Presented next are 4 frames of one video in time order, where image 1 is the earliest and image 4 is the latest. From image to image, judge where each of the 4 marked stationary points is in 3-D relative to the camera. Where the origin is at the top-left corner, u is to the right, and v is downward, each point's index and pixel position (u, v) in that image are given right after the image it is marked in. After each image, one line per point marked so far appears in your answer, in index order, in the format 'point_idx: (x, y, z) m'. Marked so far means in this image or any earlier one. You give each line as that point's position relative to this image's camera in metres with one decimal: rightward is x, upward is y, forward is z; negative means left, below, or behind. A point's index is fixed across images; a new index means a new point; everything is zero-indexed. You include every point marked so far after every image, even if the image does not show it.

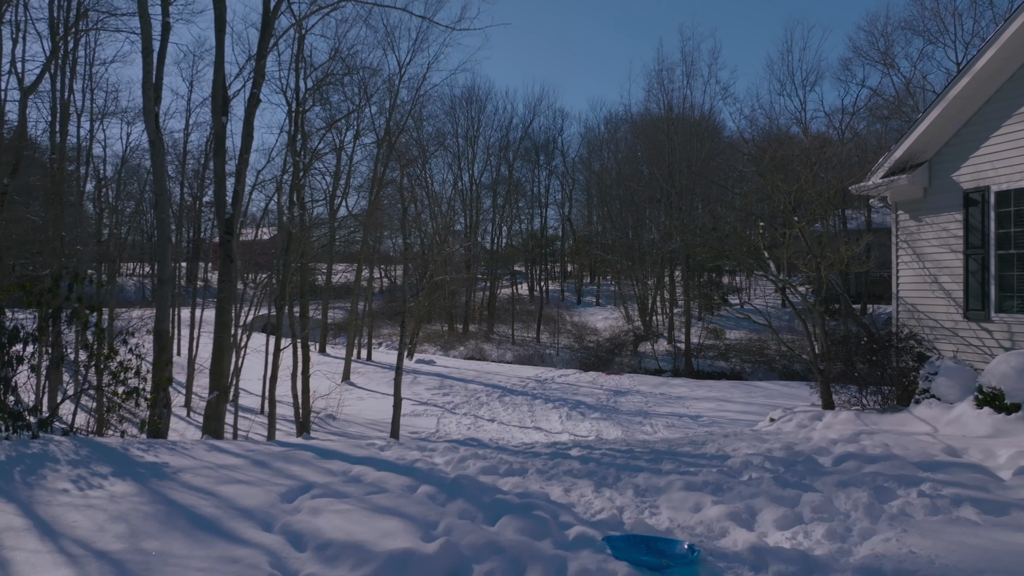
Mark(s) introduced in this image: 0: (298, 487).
0: (-1.1, -1.0, +3.4) m
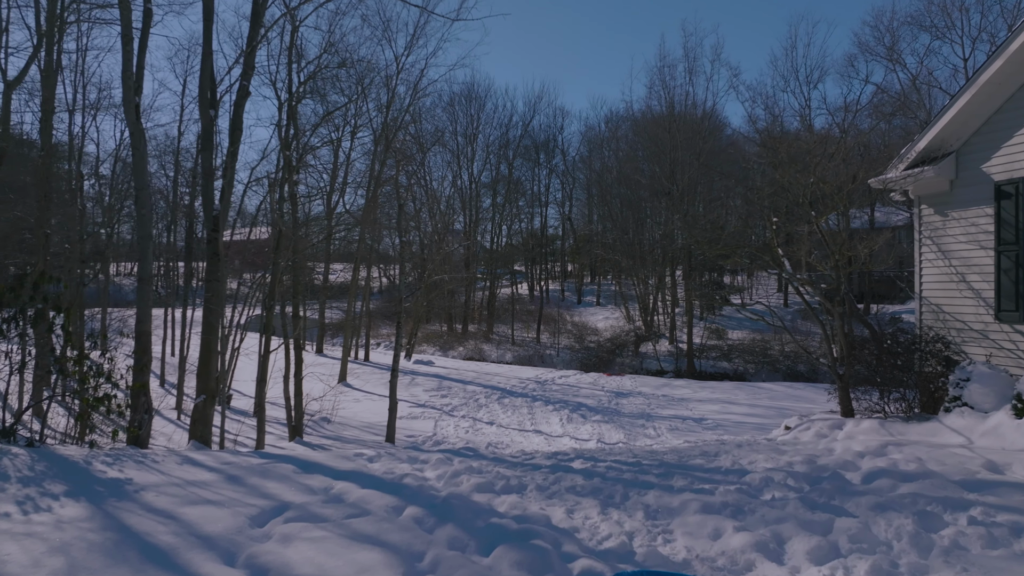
0: (-1.1, -1.0, +3.0) m
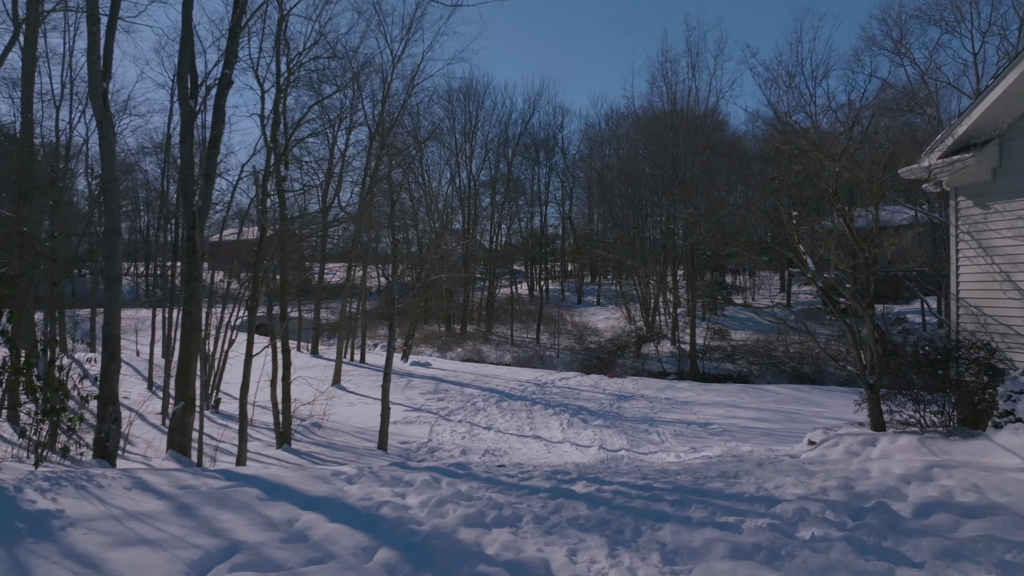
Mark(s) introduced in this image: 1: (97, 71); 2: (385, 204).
0: (-1.1, -1.0, +2.6) m
1: (-3.8, +2.0, +6.1) m
2: (-3.4, +2.2, +17.7) m
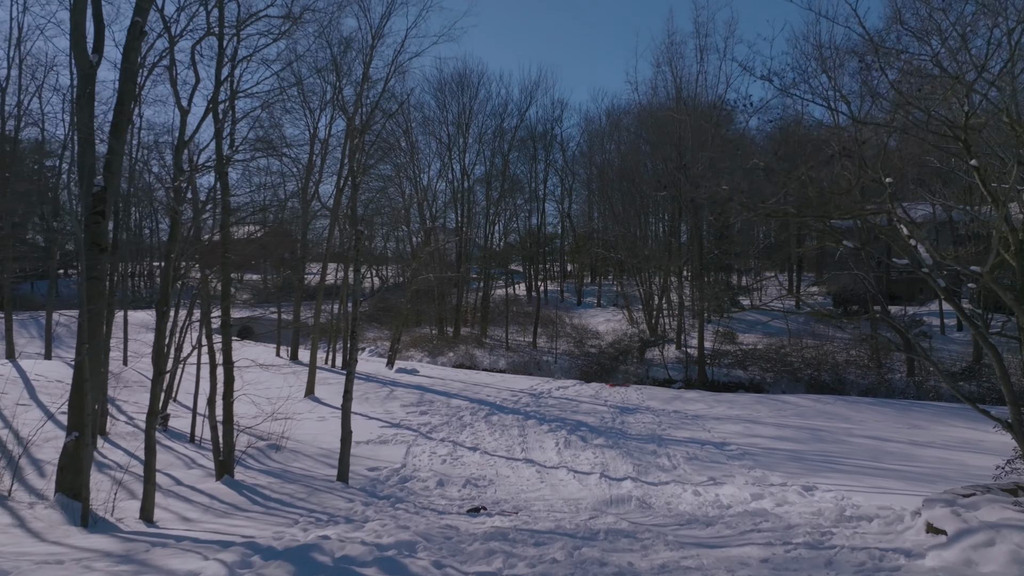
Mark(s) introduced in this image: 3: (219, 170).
0: (-1.3, -1.0, +0.9) m
1: (-4.0, +2.0, +4.5) m
2: (-3.6, +2.2, +16.1) m
3: (-4.1, +1.6, +9.3) m
